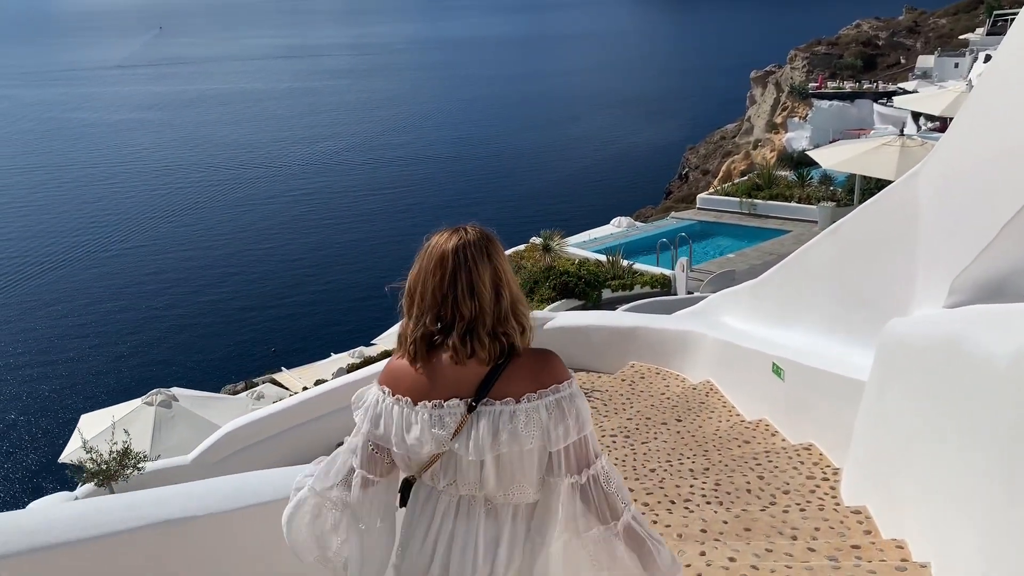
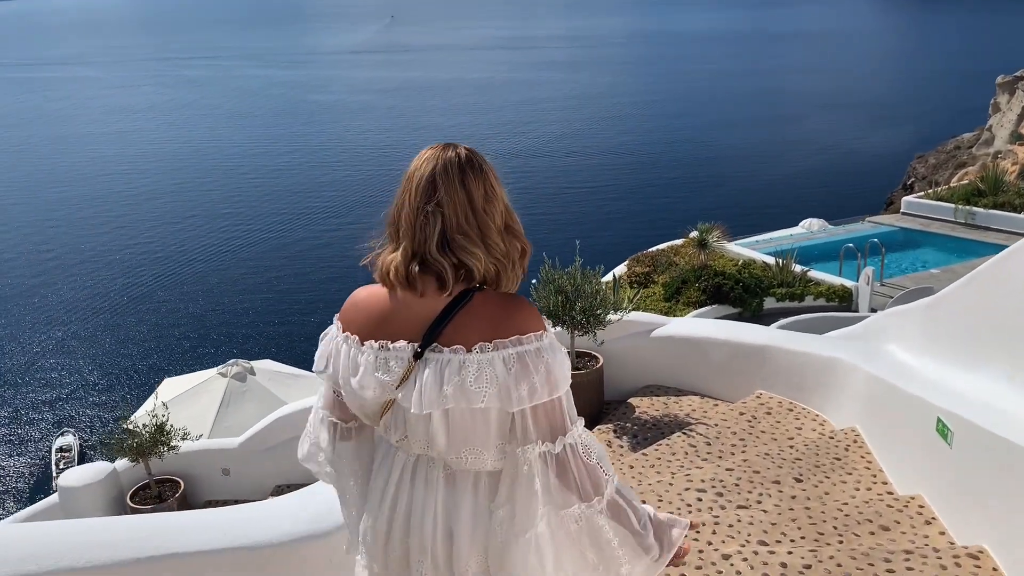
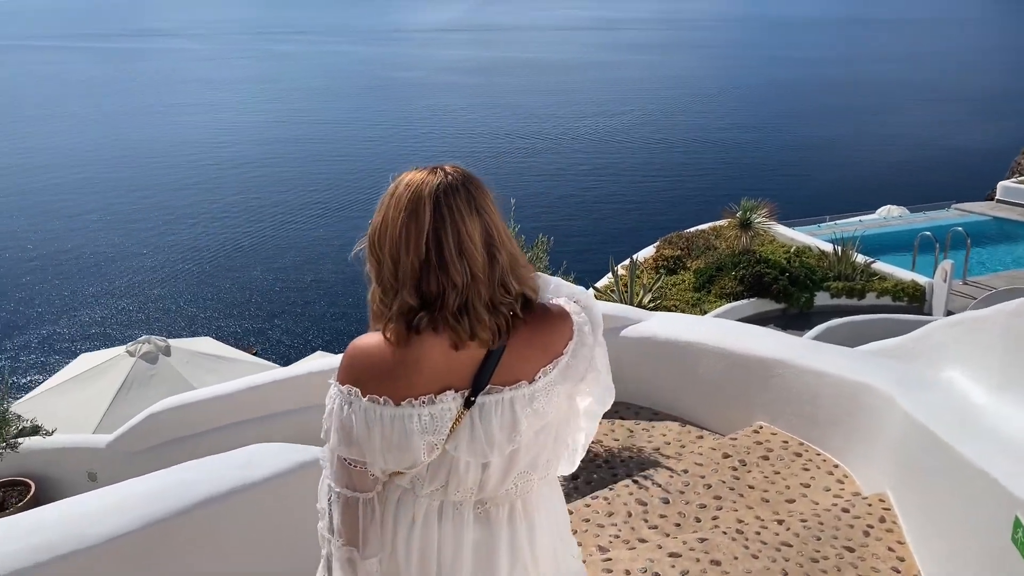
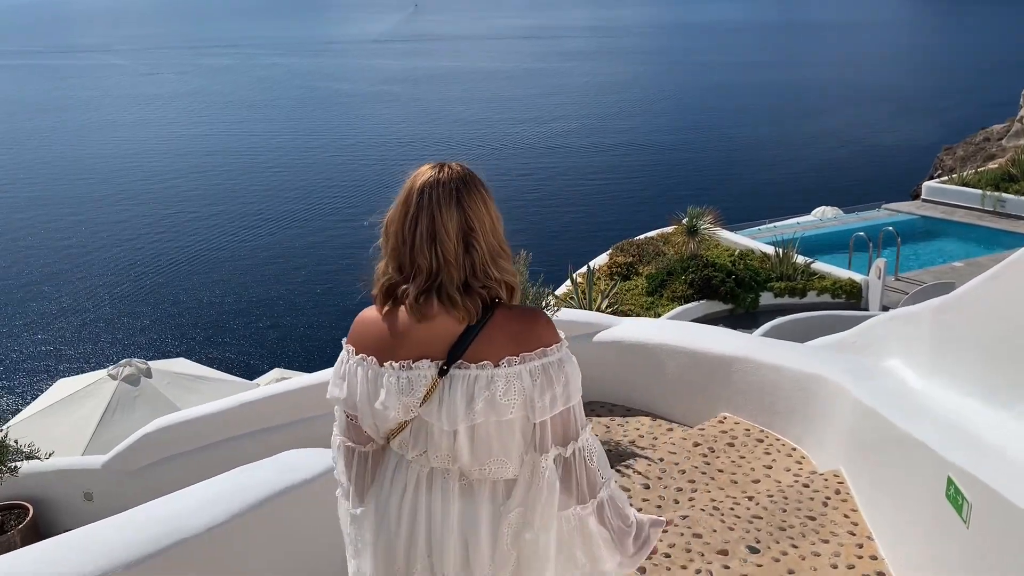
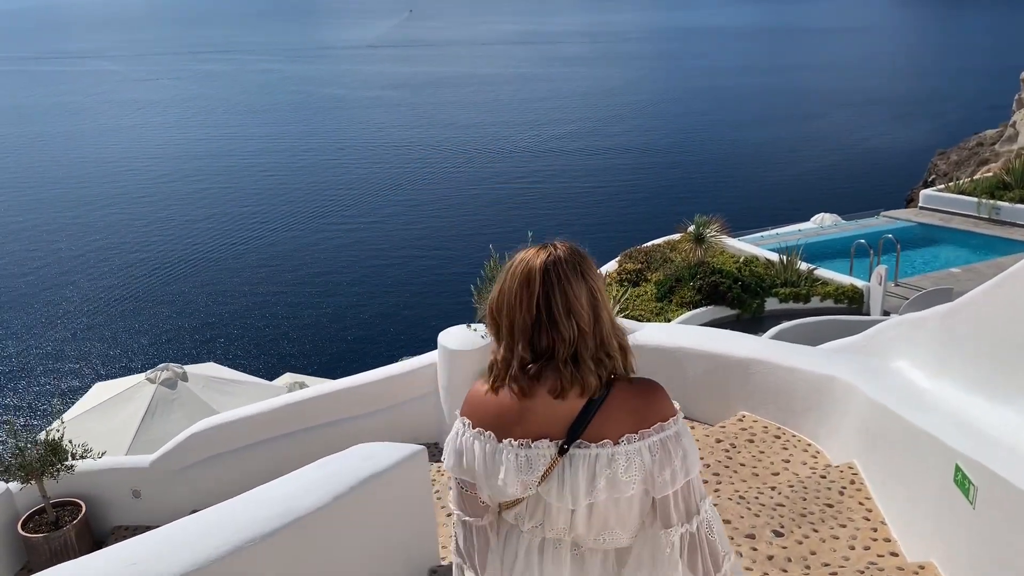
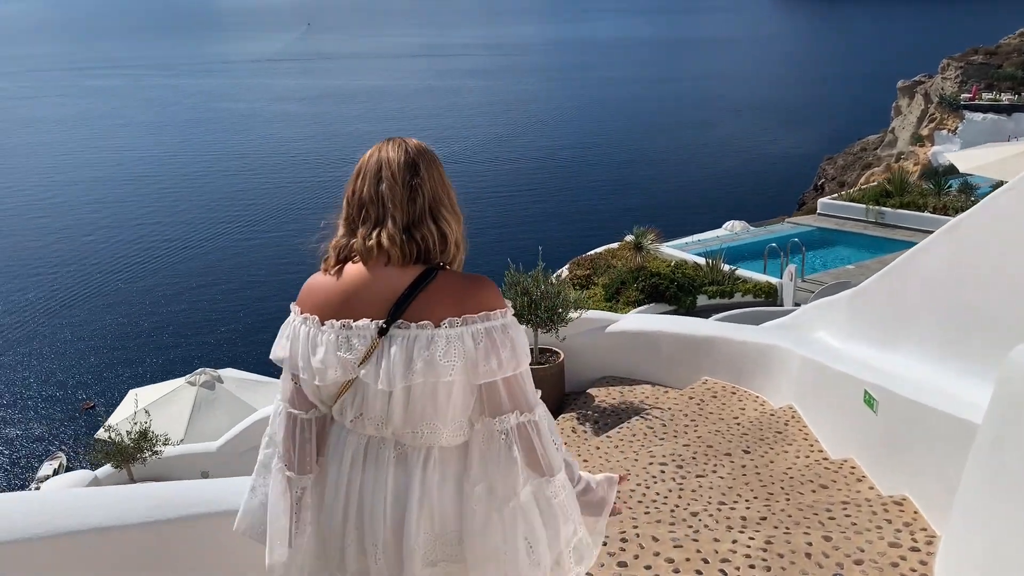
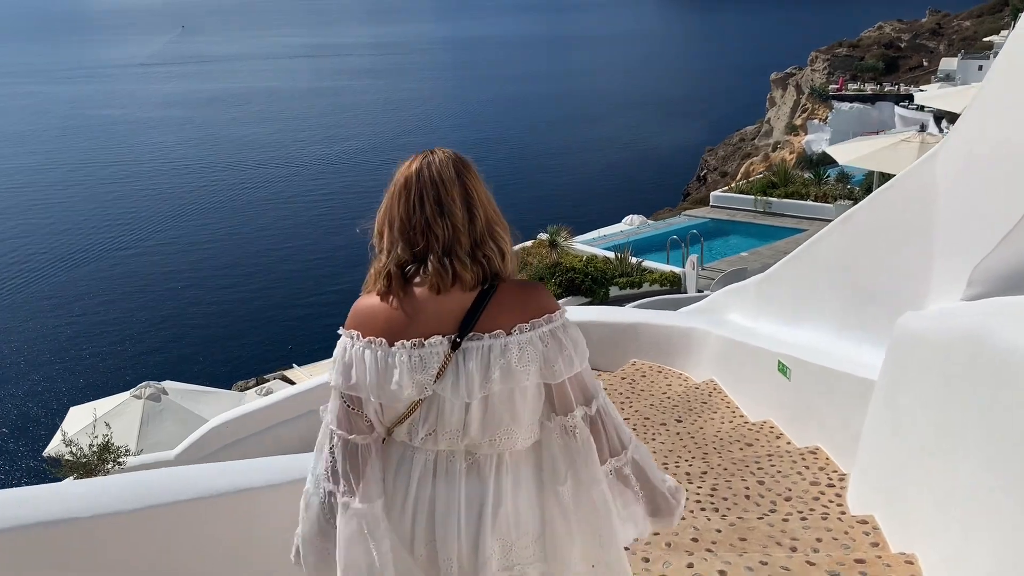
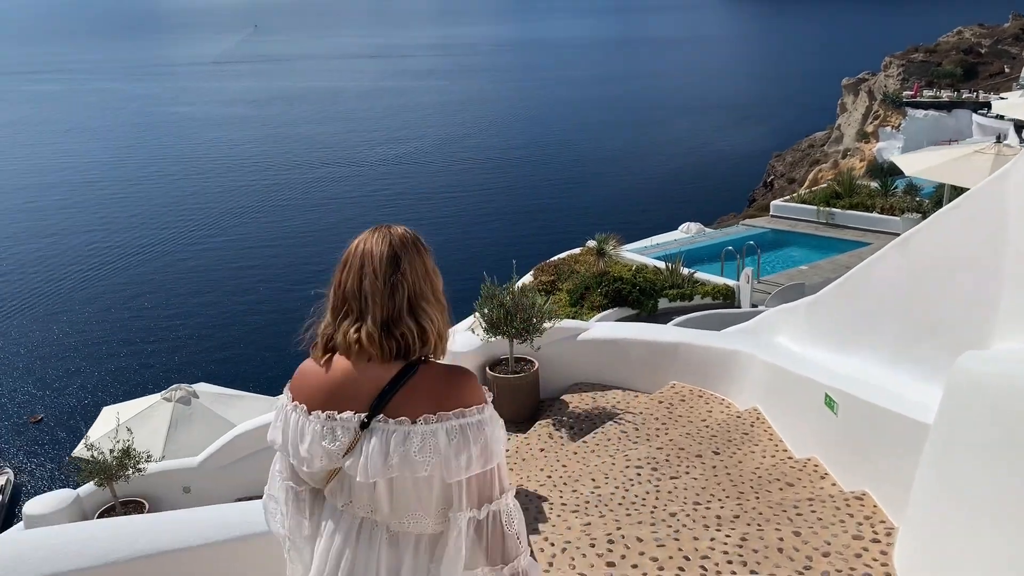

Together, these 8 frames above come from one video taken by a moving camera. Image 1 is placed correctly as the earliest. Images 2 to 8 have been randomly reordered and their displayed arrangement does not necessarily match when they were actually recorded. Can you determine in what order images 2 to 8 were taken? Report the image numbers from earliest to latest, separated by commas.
7, 8, 6, 2, 5, 4, 3
